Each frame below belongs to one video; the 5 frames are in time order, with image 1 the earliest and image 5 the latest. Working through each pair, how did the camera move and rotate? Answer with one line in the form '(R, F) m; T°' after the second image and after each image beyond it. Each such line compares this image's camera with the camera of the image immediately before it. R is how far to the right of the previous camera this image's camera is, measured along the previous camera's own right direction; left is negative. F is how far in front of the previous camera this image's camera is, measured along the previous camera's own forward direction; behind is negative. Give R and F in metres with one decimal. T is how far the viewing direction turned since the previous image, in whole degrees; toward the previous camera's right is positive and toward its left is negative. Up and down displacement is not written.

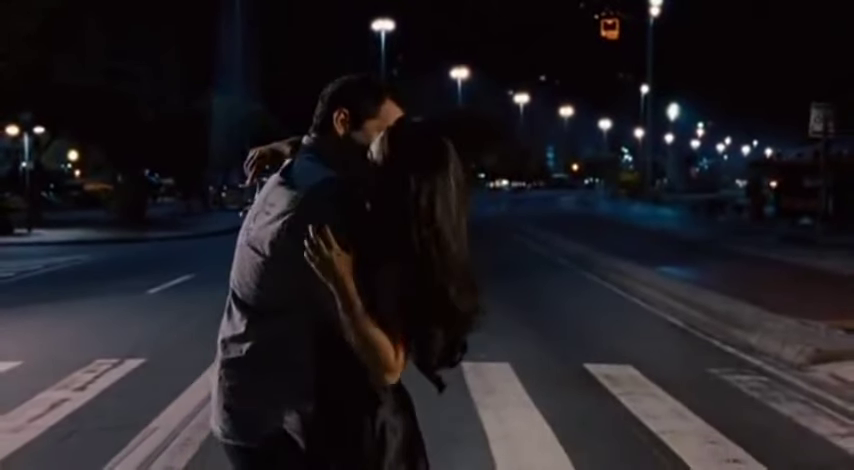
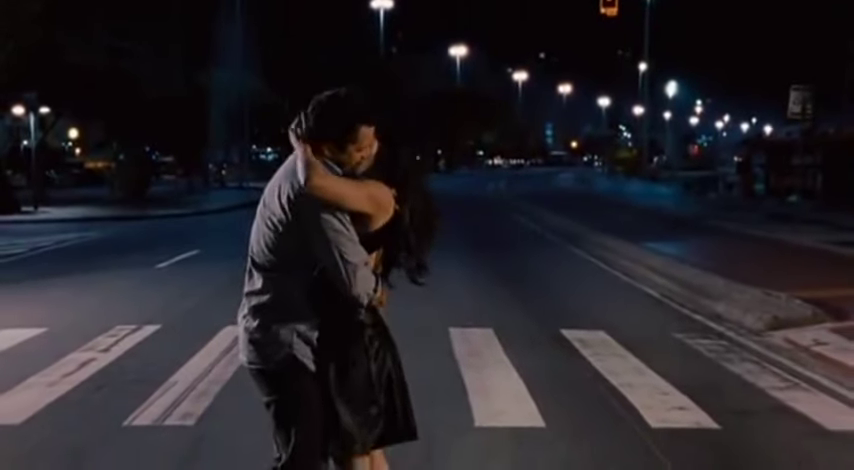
(+0.1, -1.2) m; 0°
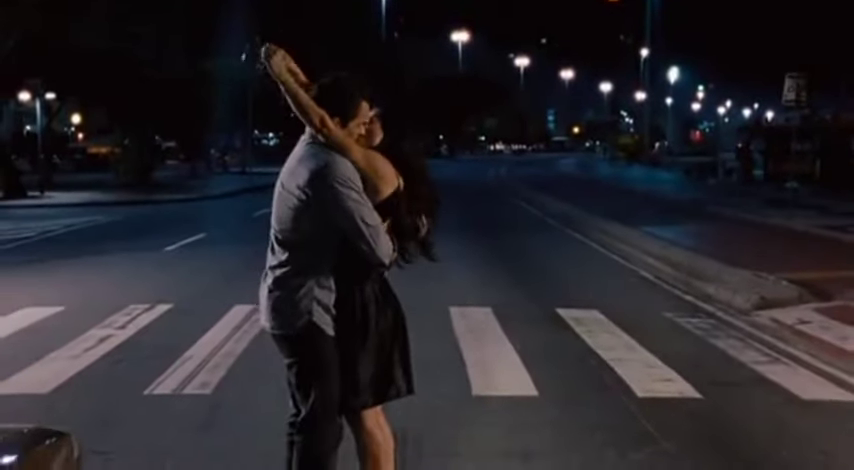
(0.0, -0.6) m; 0°
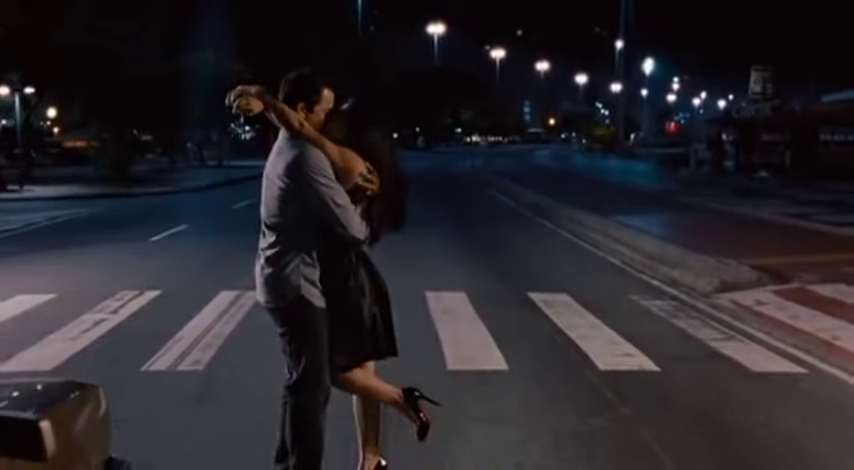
(0.0, -0.7) m; +1°
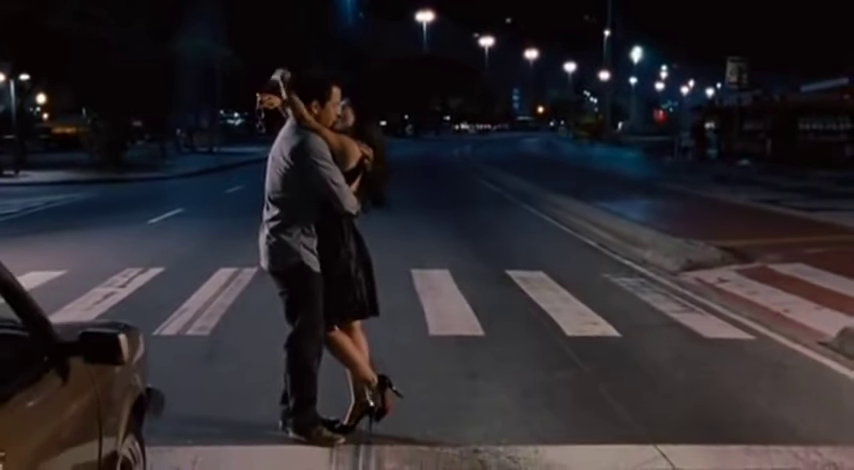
(0.0, -1.0) m; 0°
